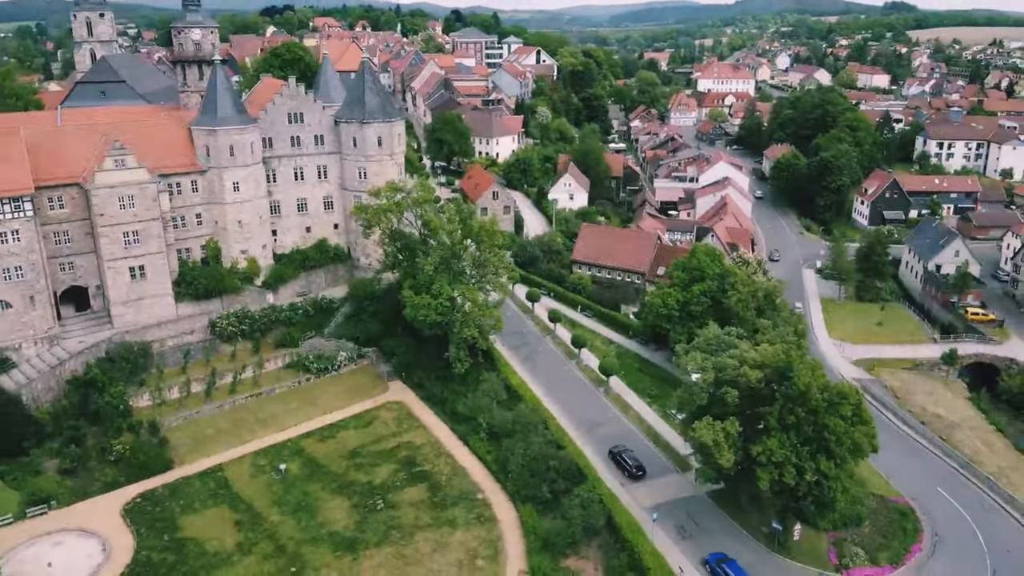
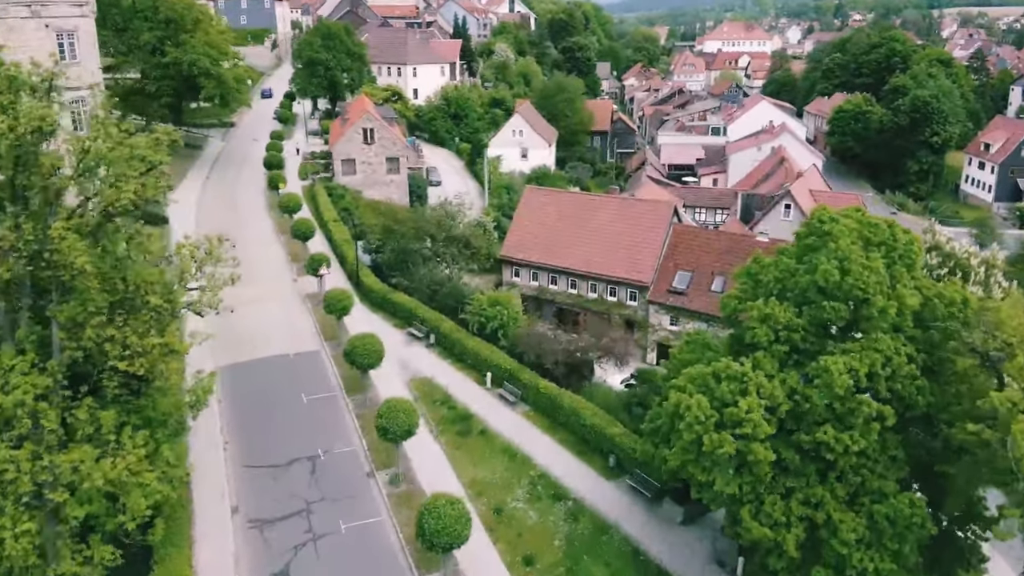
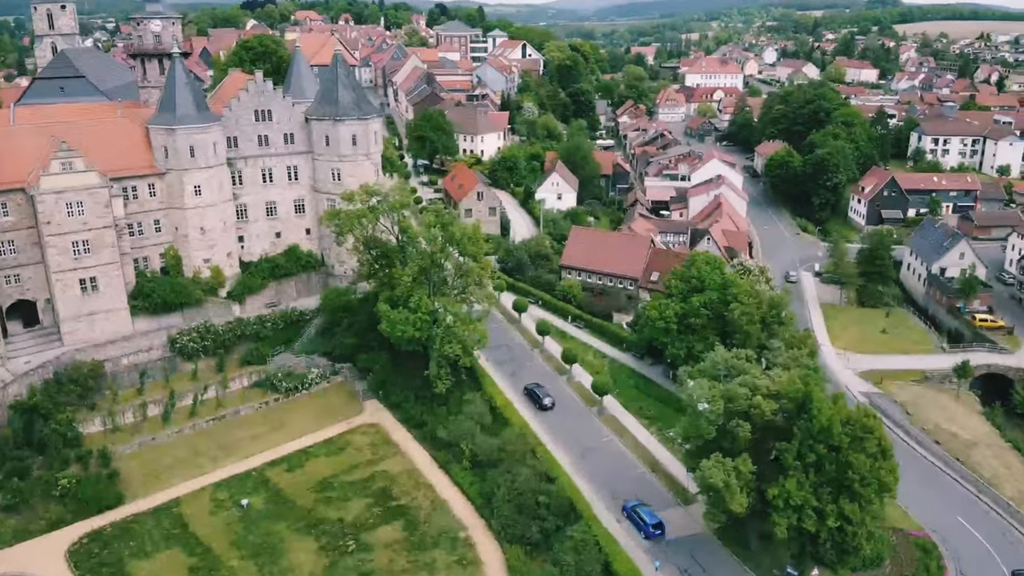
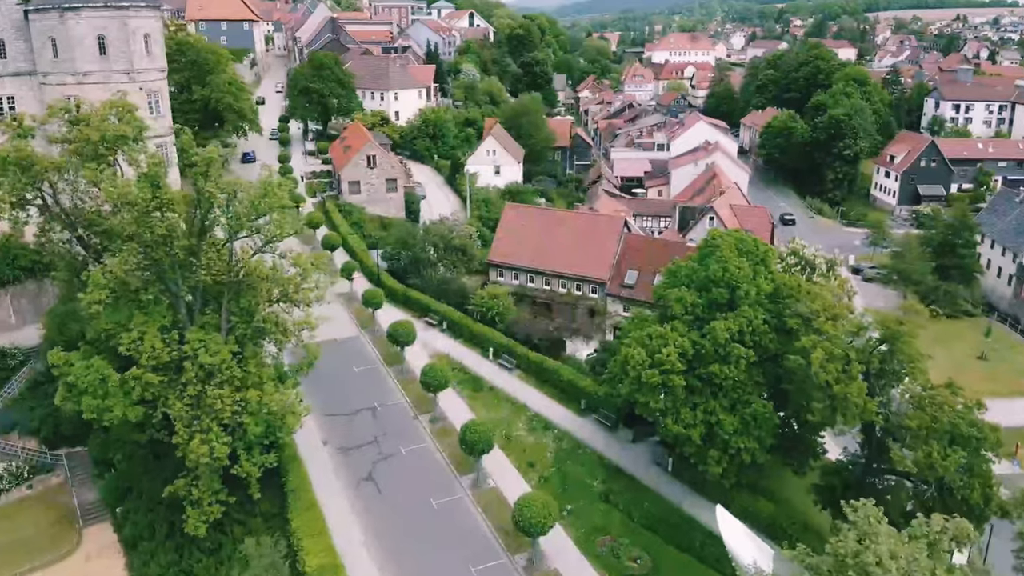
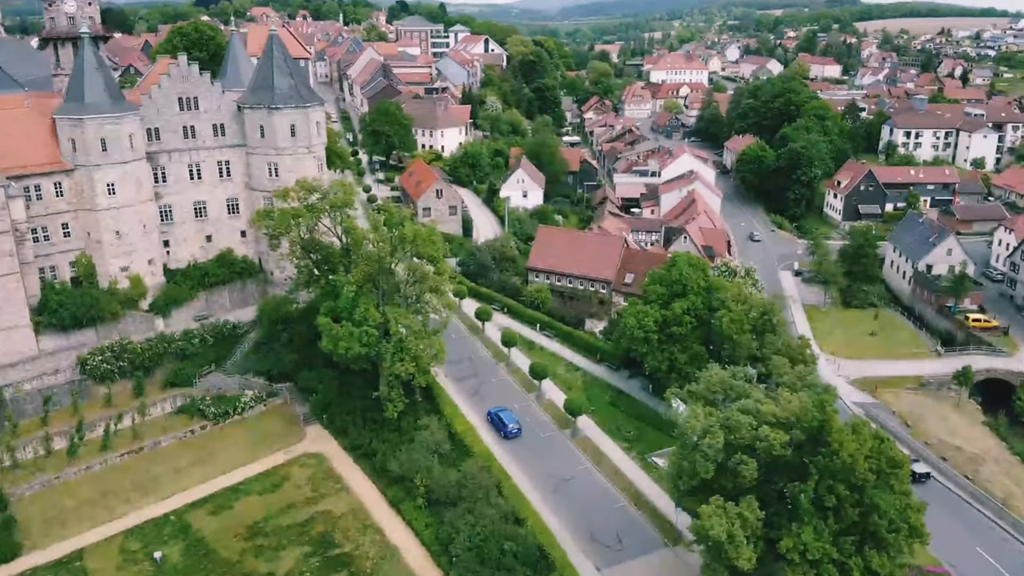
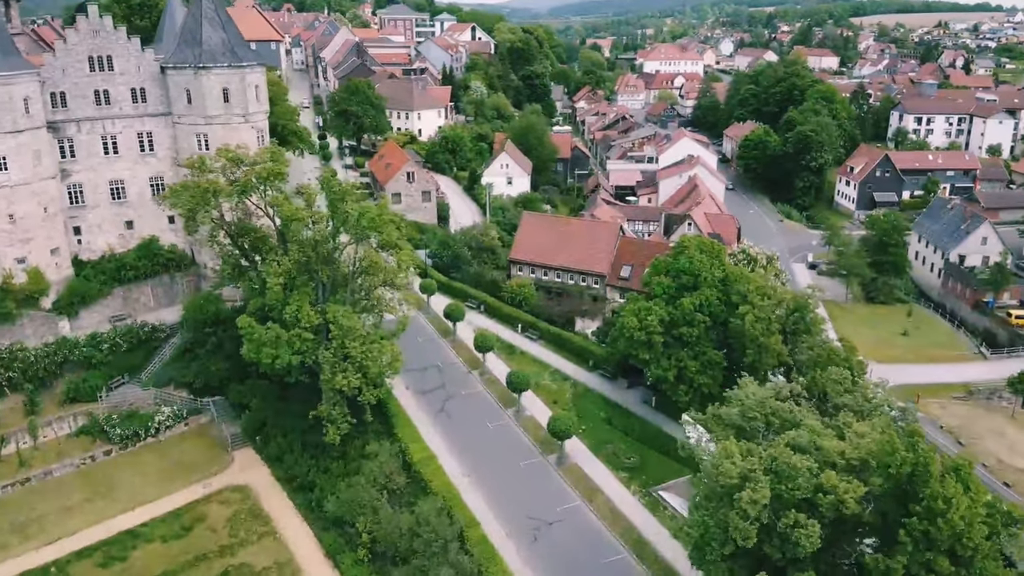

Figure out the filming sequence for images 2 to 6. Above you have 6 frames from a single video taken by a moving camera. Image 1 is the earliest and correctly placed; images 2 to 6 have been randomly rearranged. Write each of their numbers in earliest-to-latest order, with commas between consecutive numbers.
3, 5, 6, 4, 2
